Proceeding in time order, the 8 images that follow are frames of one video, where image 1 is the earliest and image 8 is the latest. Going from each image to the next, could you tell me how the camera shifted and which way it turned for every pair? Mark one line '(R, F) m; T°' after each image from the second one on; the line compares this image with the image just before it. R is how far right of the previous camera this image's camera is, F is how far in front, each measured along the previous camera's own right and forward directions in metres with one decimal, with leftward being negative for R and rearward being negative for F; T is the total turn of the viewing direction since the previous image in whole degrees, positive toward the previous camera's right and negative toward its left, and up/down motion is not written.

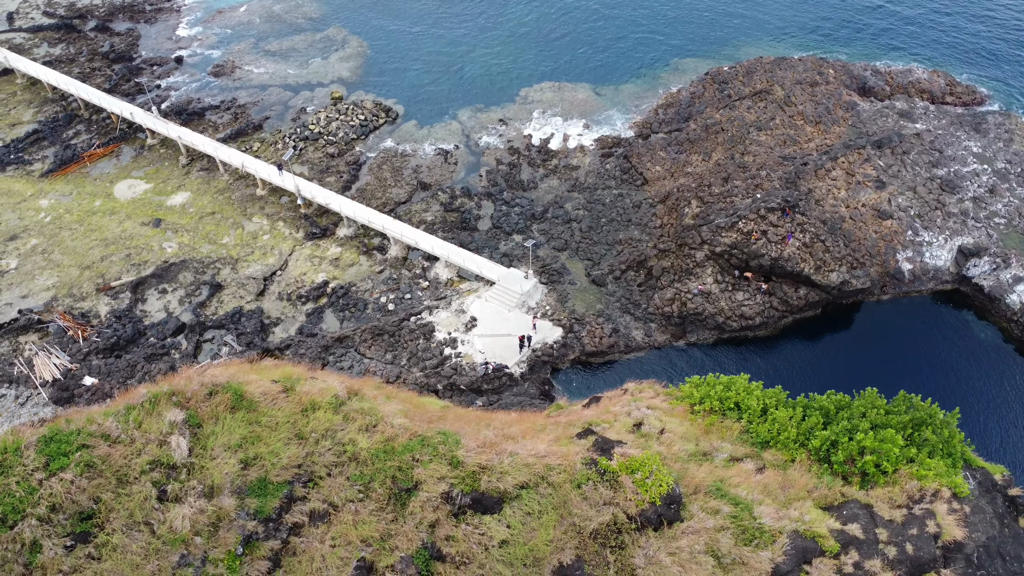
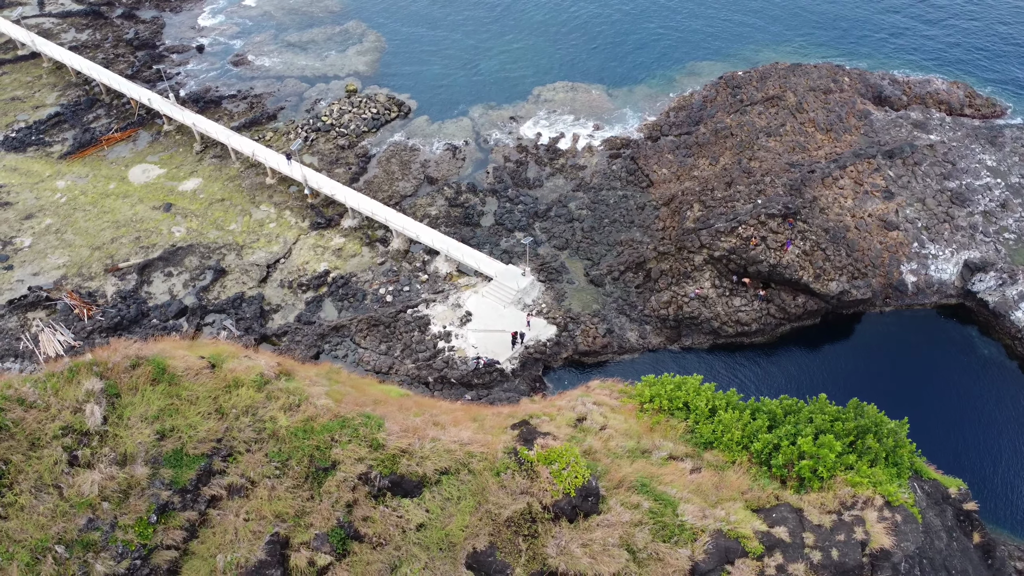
(+1.2, -0.1) m; -2°
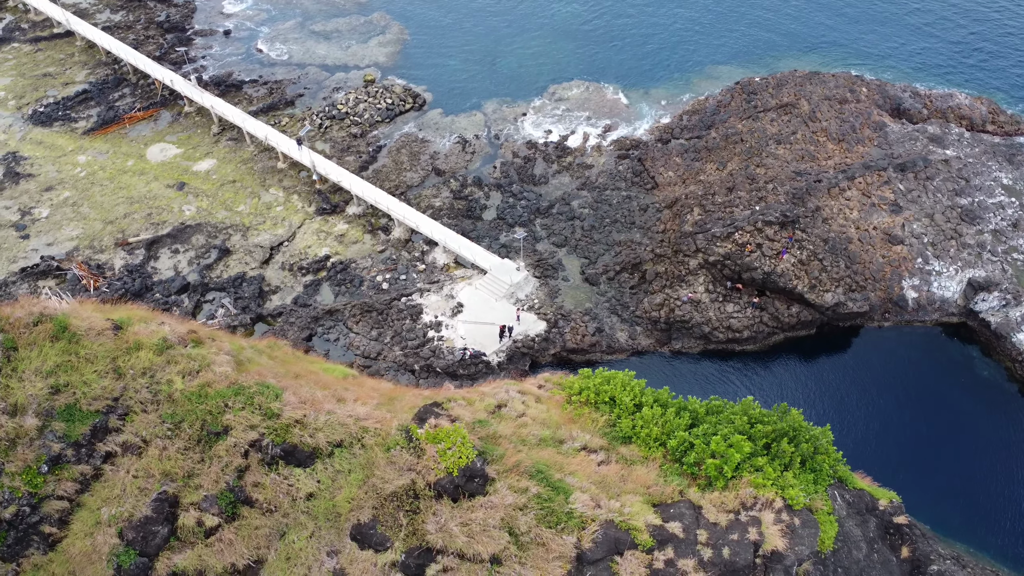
(+1.7, -0.1) m; -2°
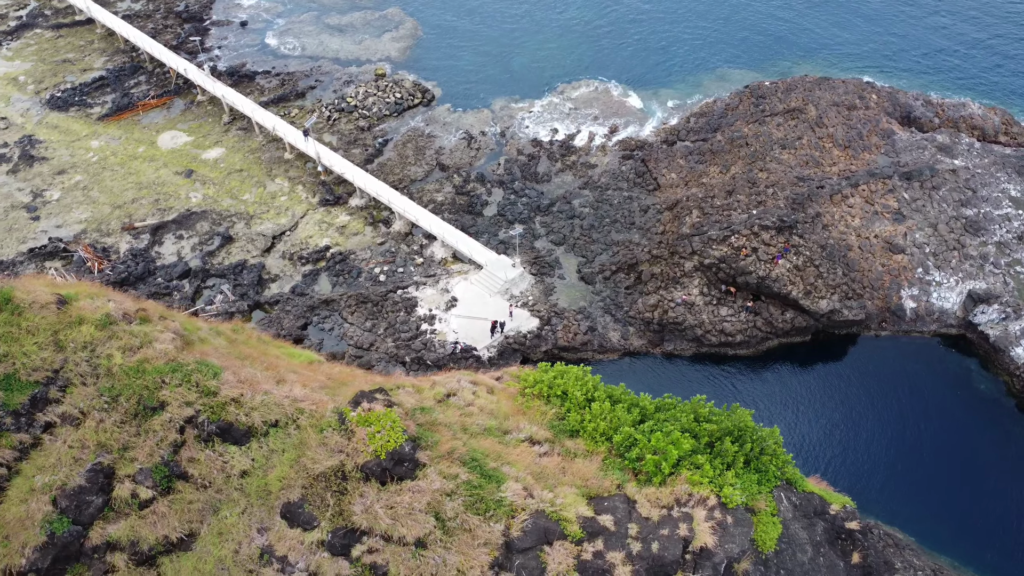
(+1.1, -0.1) m; -1°
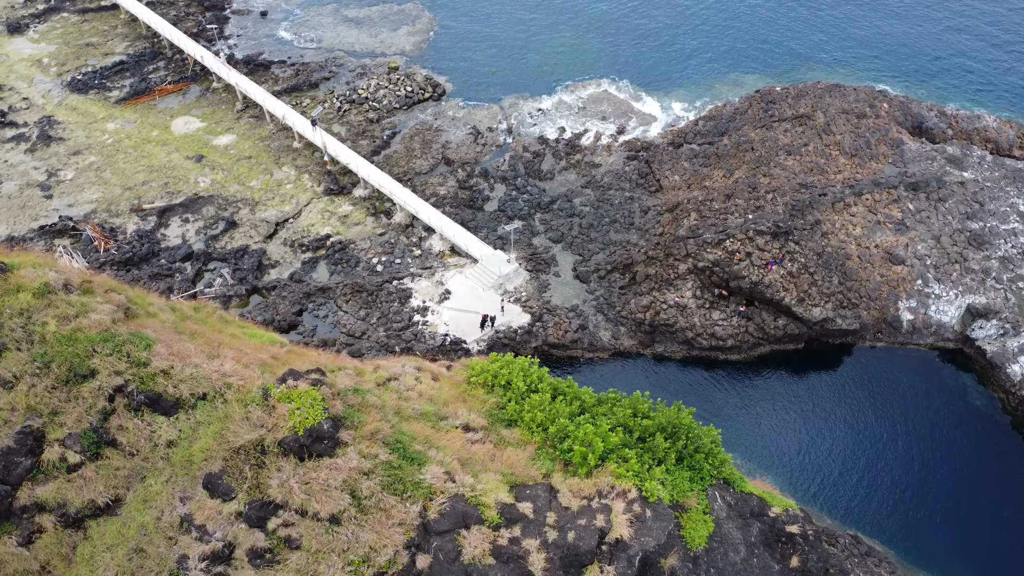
(+1.3, -0.1) m; -1°
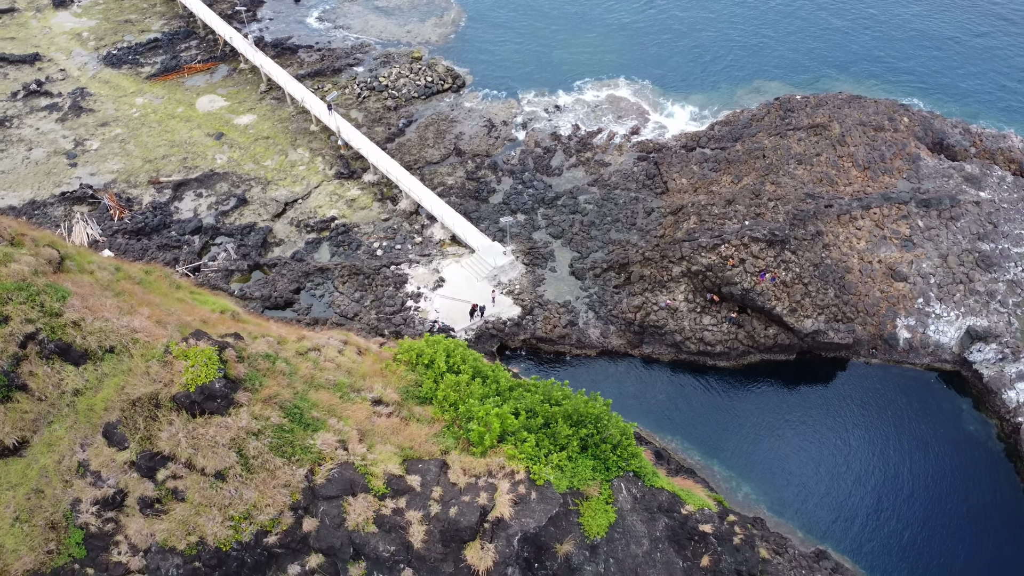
(+1.9, -0.1) m; -2°
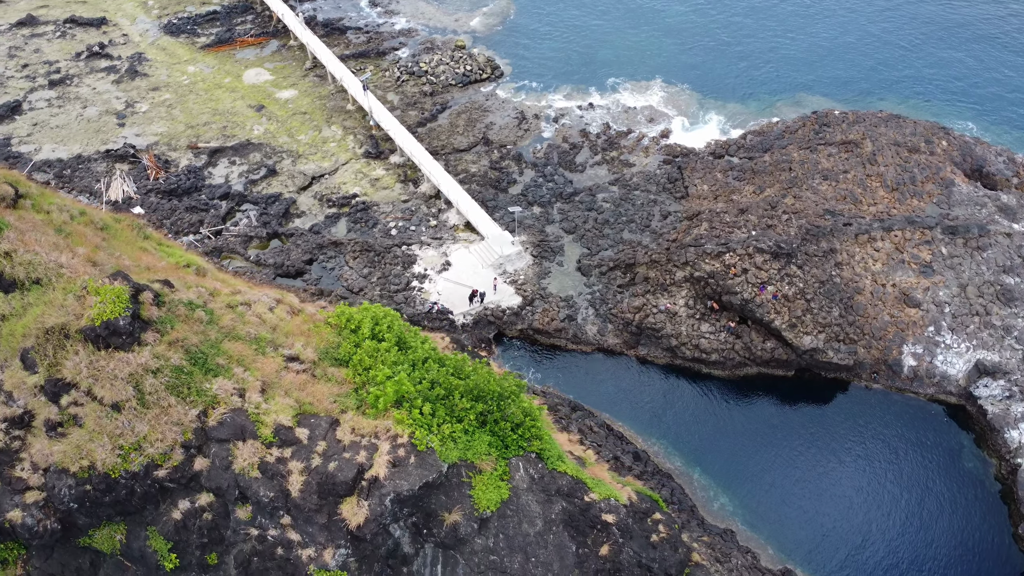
(+2.3, -0.1) m; -4°
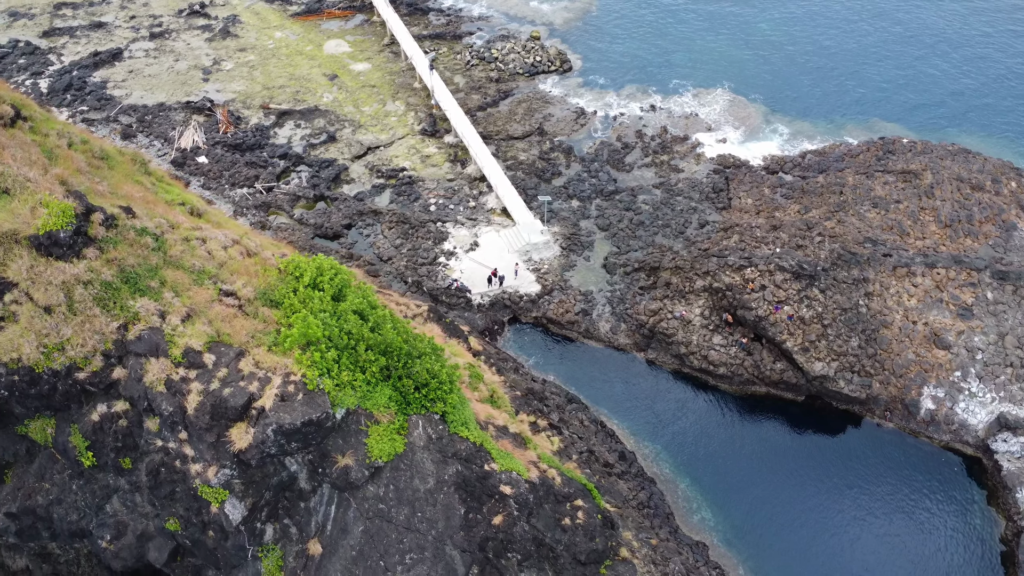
(+2.8, 0.0) m; -6°
